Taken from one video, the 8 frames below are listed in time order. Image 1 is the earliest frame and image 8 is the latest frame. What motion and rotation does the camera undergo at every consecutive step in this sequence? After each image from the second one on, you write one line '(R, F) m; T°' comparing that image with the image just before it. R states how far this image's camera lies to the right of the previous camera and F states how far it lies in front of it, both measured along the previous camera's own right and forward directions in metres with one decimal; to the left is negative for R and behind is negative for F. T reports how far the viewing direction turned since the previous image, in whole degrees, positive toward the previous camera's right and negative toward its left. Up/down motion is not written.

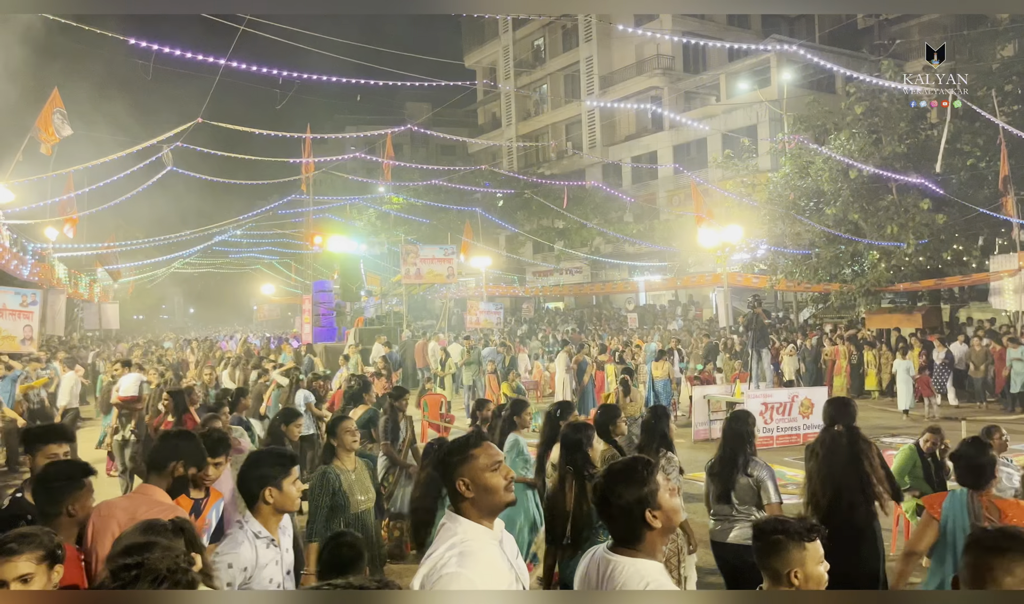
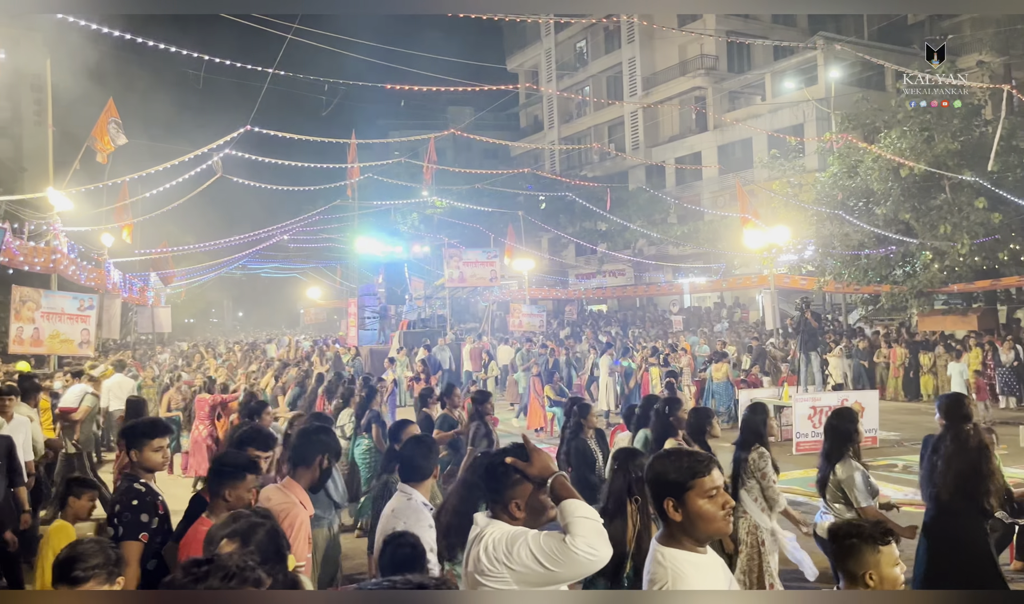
(0.0, 0.0) m; -3°
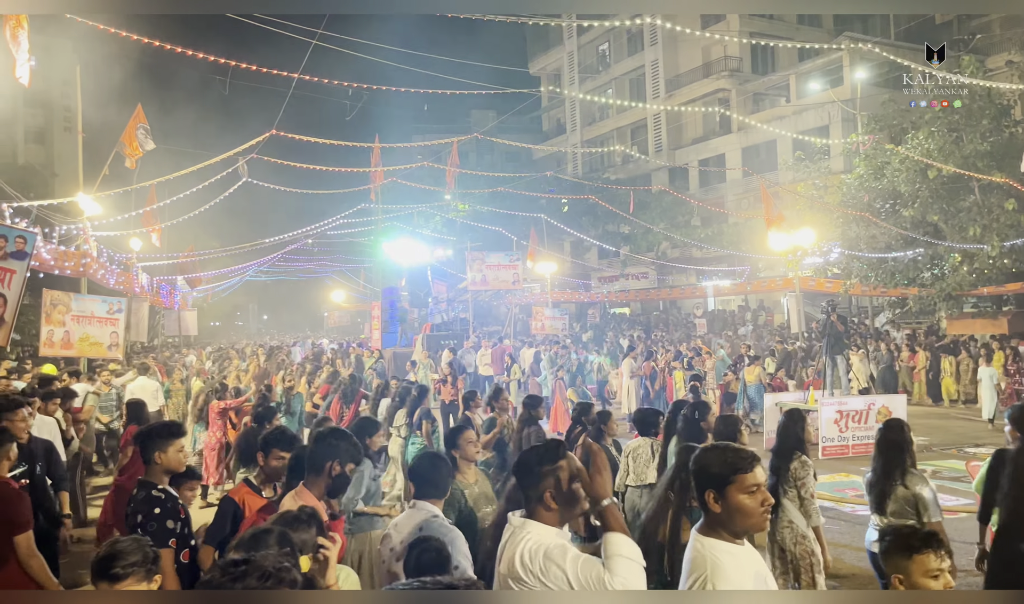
(0.0, 0.0) m; -2°
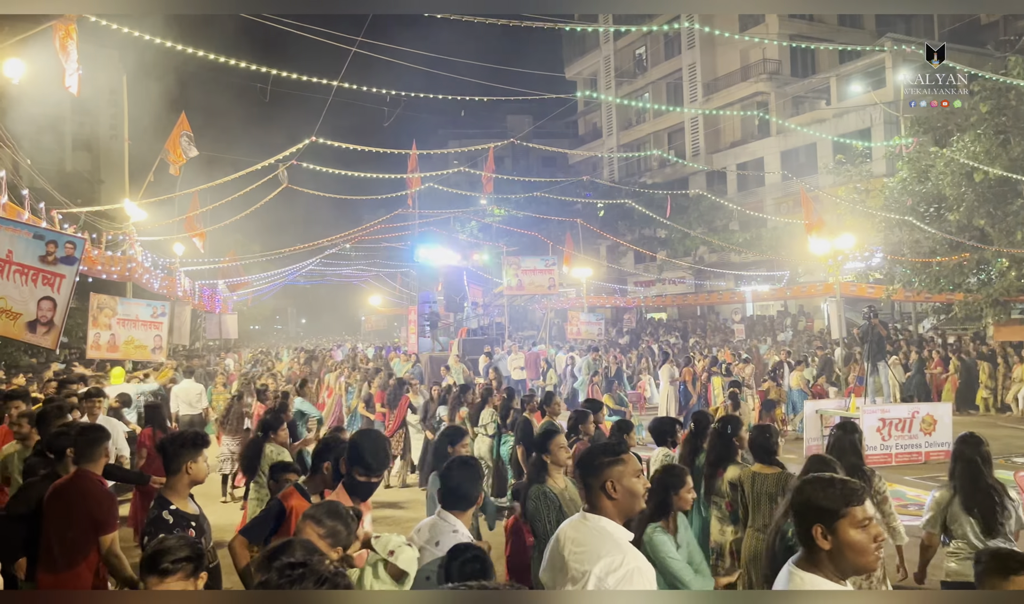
(0.0, 0.0) m; -3°
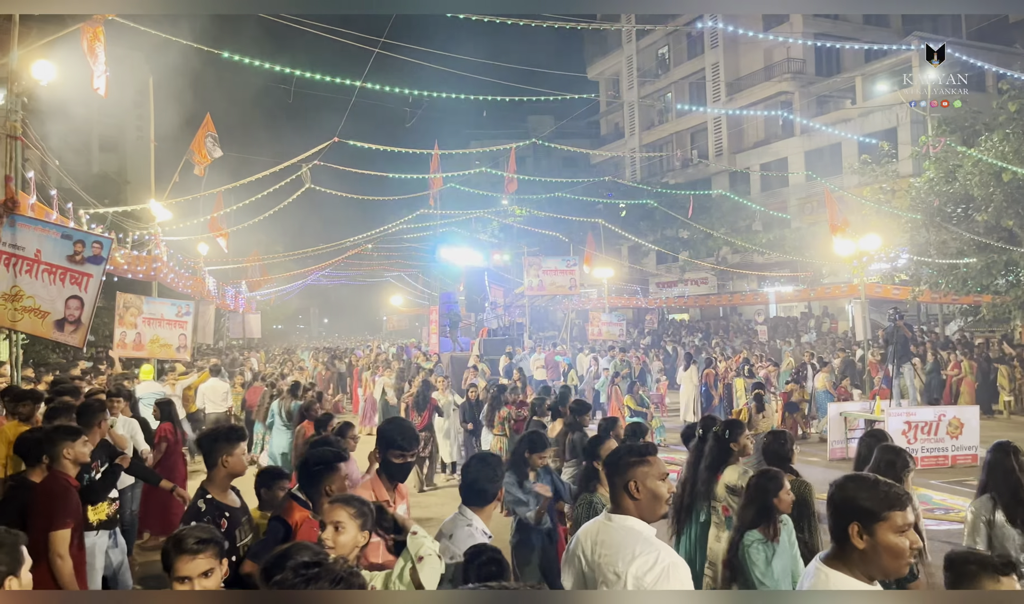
(0.0, 0.0) m; -1°
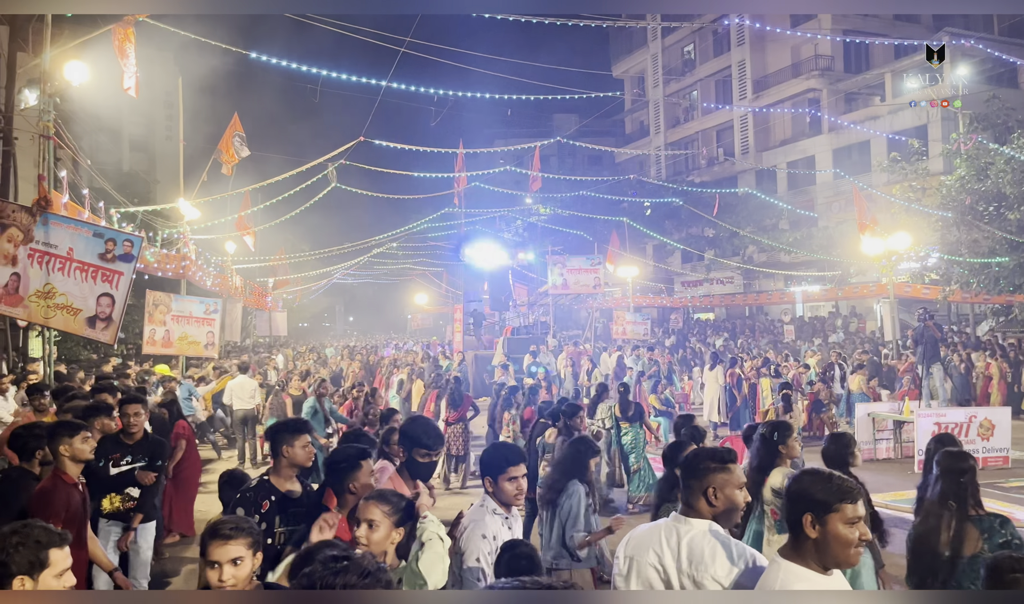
(0.0, 0.0) m; -2°
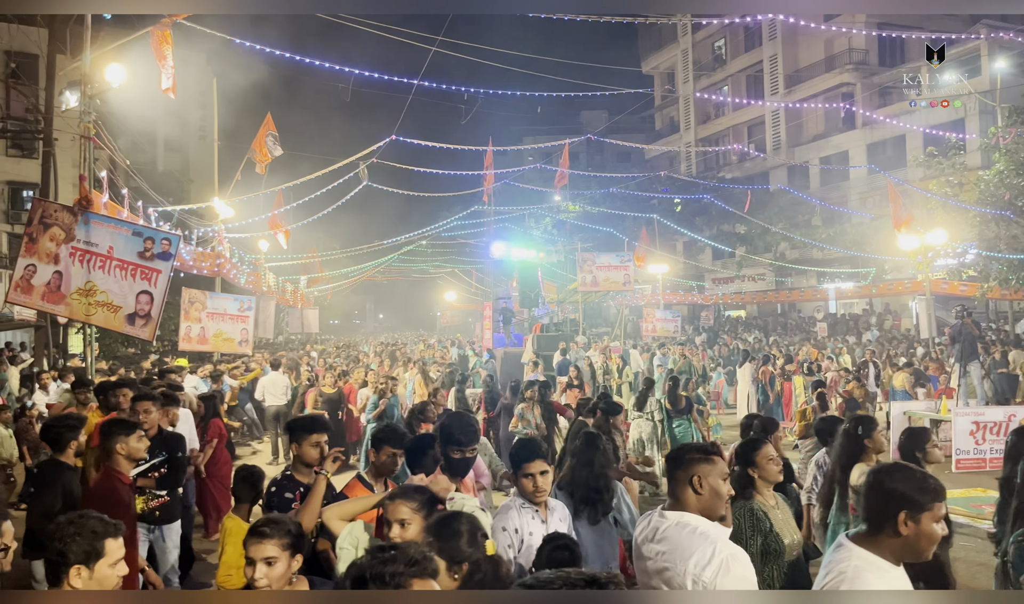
(0.0, 0.0) m; -2°
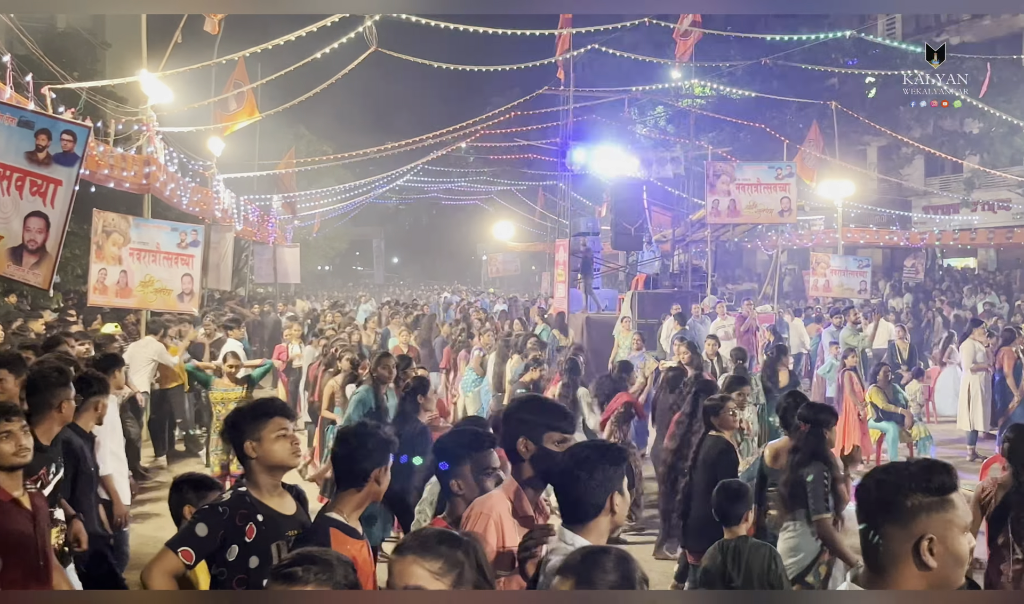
(-0.3, +2.5) m; -2°
